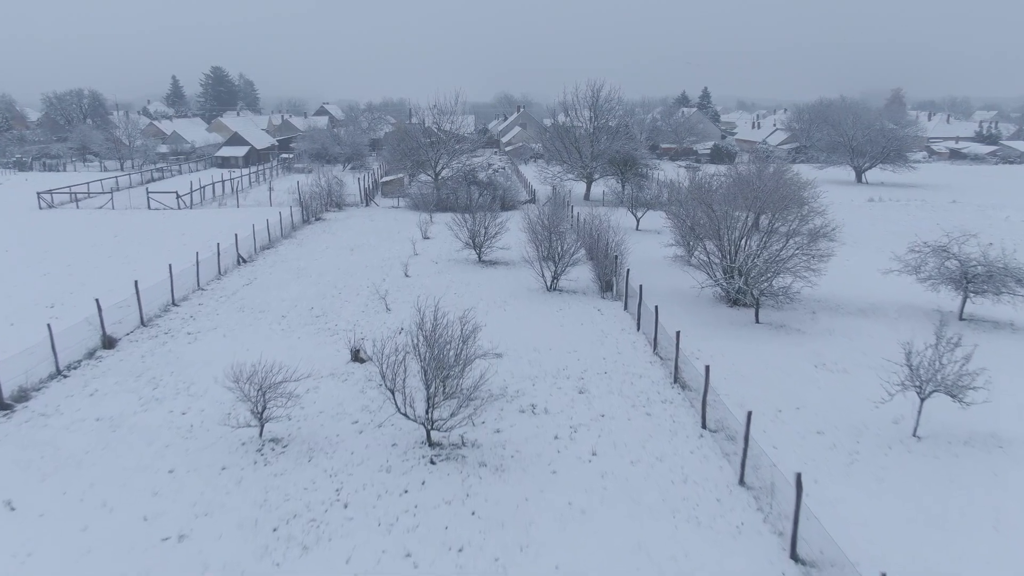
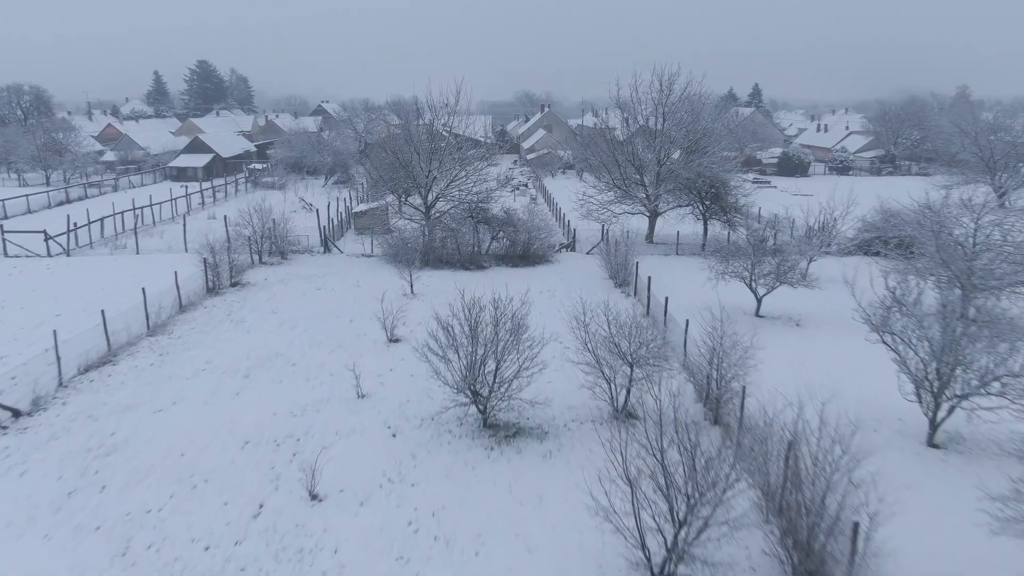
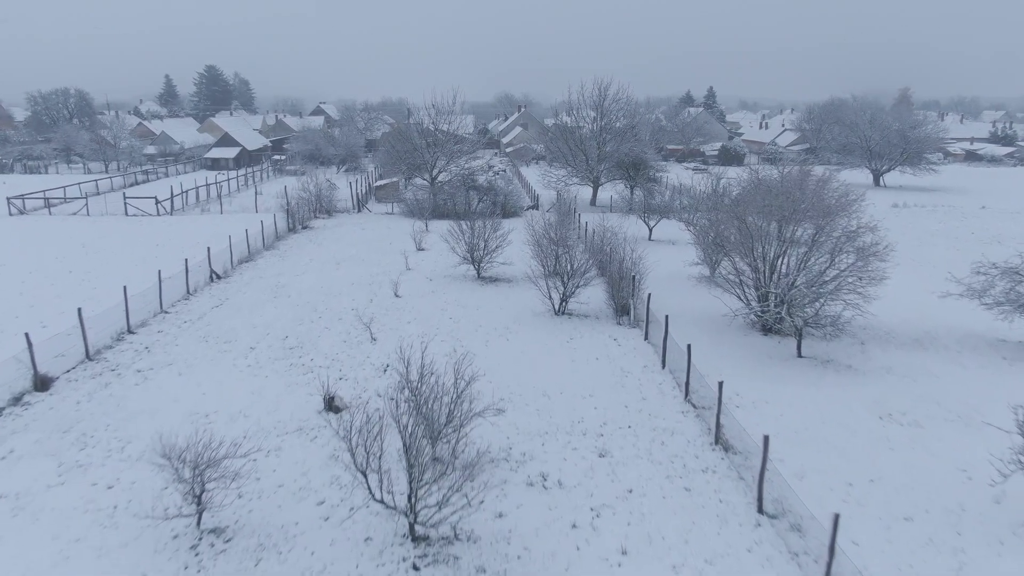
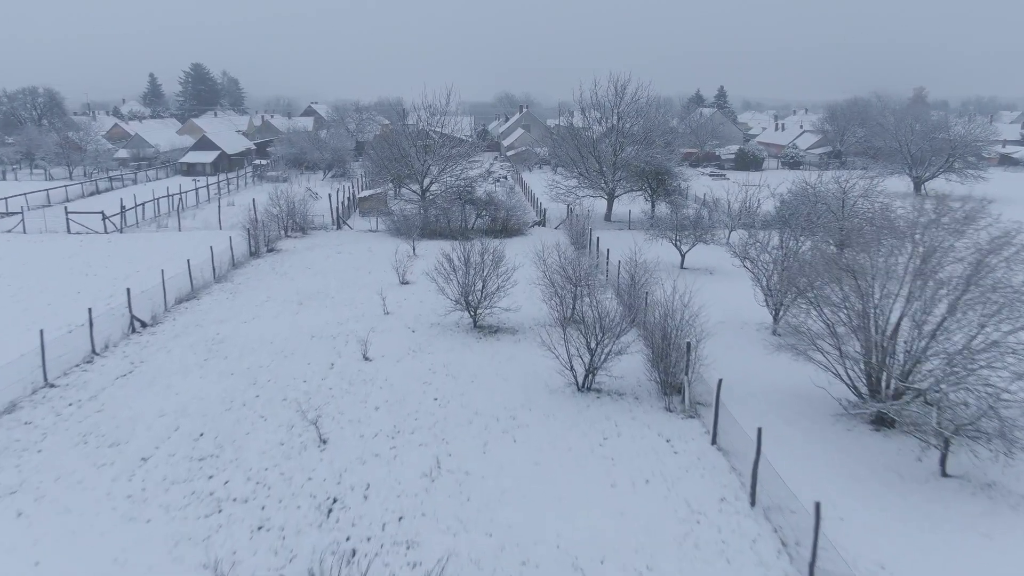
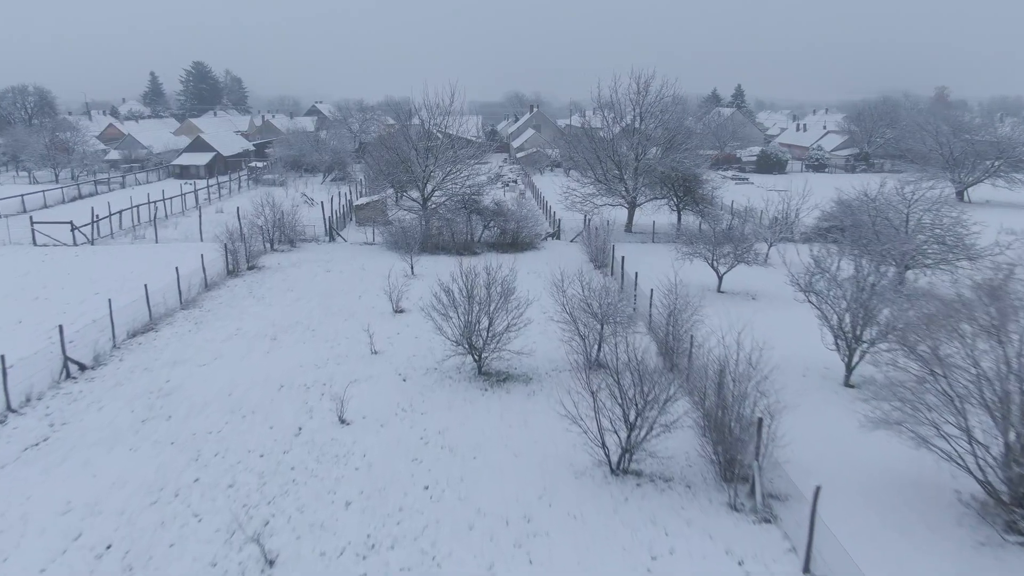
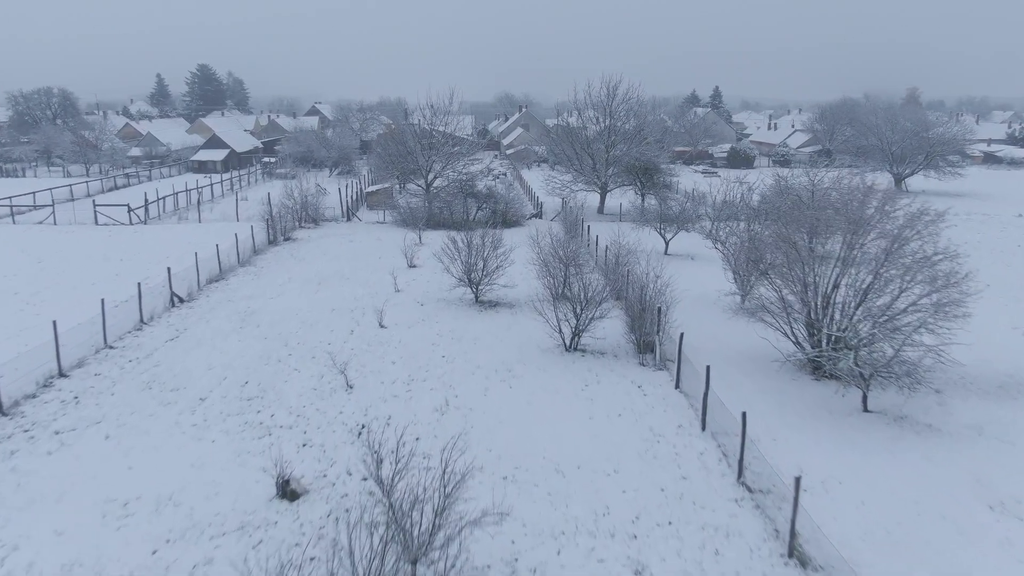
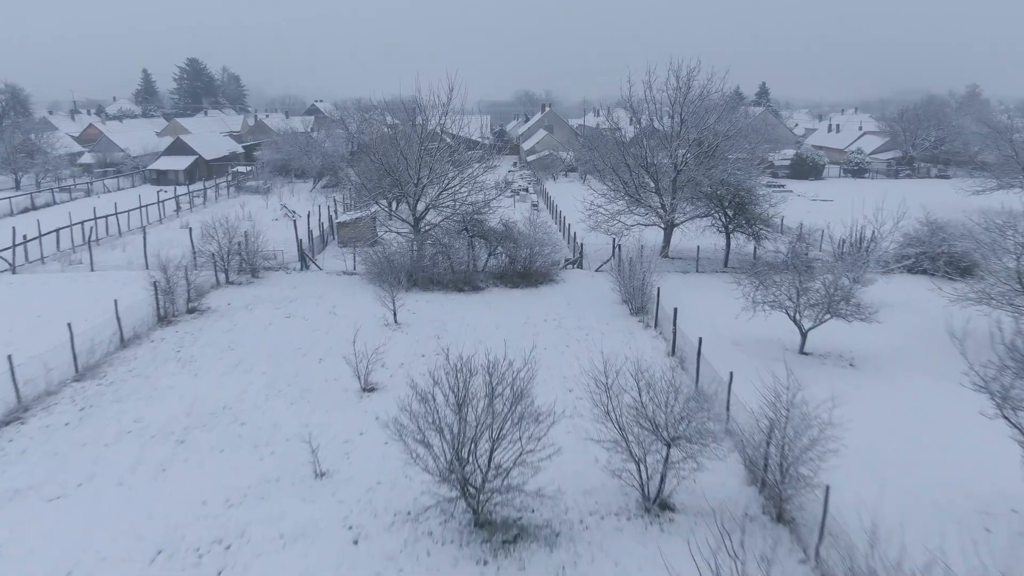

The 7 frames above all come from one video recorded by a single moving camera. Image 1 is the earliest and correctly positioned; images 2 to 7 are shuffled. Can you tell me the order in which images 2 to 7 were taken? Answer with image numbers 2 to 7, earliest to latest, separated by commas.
3, 6, 4, 5, 2, 7
